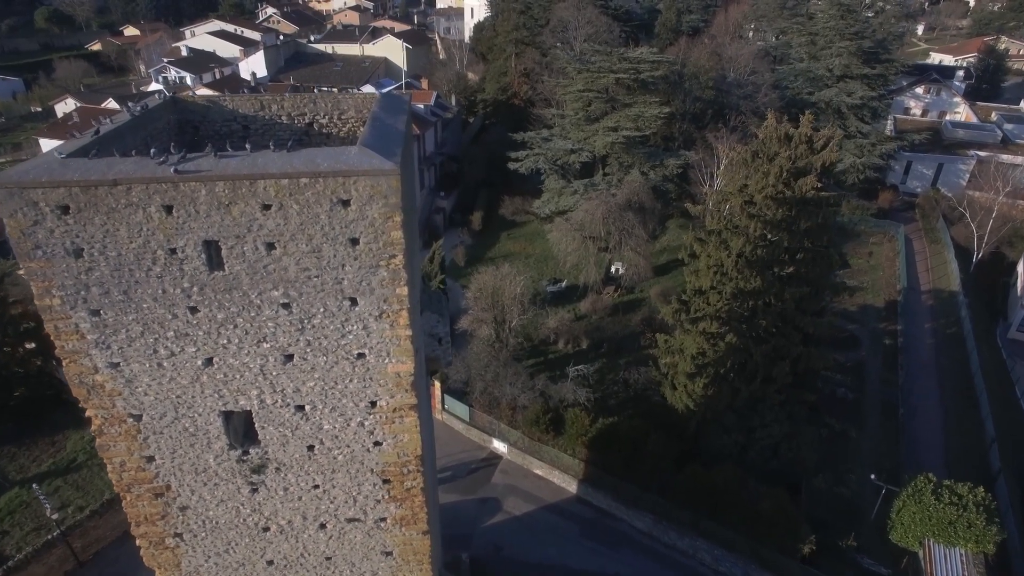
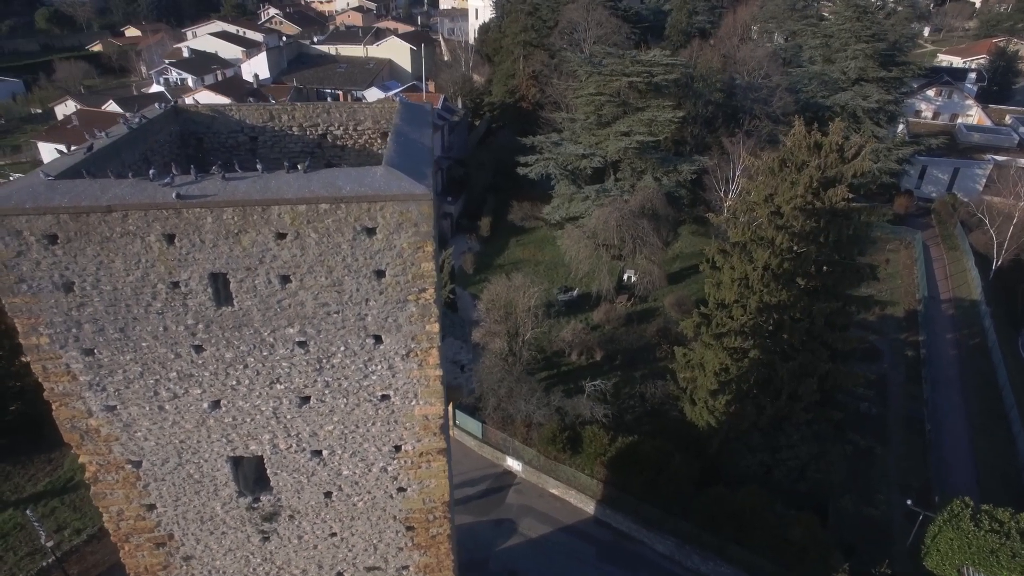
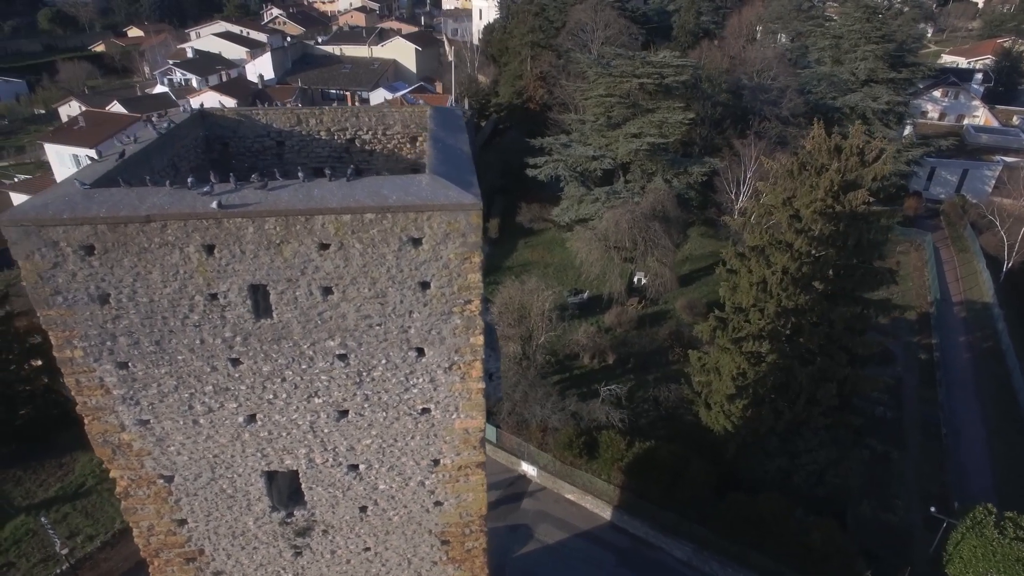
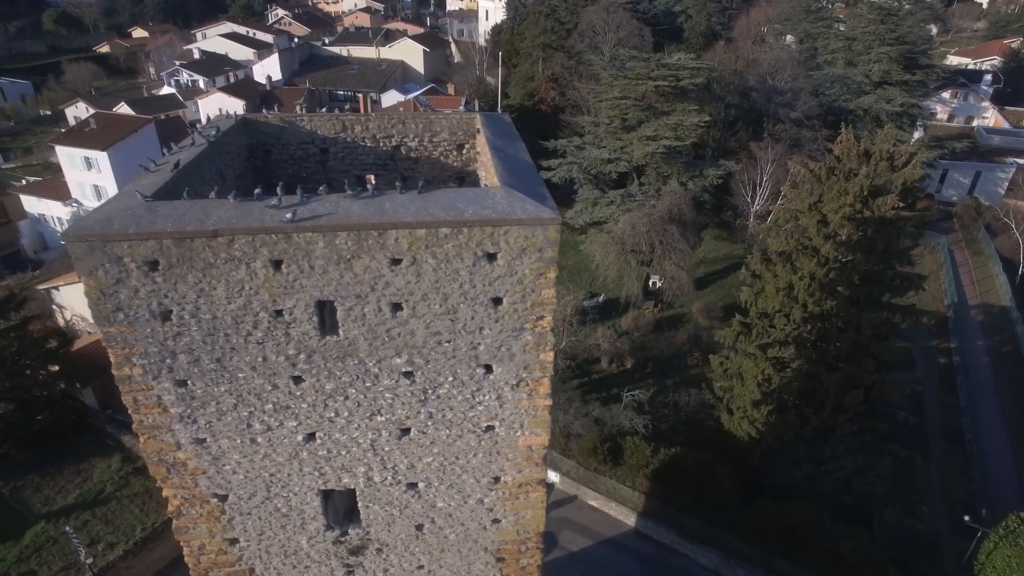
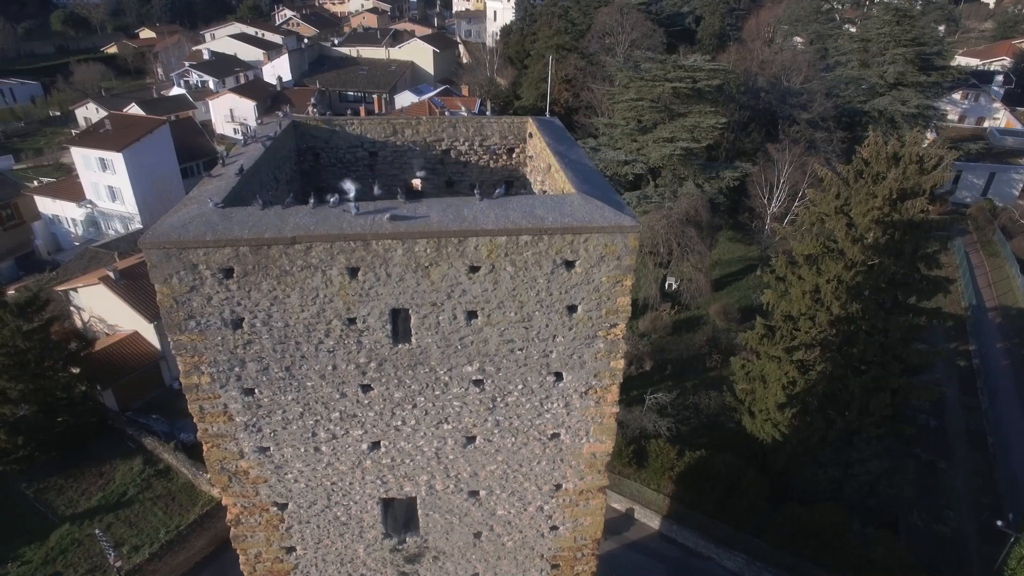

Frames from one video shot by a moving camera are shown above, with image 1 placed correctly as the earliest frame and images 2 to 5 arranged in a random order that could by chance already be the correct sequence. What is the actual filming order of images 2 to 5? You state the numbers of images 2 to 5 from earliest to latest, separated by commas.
2, 3, 4, 5
